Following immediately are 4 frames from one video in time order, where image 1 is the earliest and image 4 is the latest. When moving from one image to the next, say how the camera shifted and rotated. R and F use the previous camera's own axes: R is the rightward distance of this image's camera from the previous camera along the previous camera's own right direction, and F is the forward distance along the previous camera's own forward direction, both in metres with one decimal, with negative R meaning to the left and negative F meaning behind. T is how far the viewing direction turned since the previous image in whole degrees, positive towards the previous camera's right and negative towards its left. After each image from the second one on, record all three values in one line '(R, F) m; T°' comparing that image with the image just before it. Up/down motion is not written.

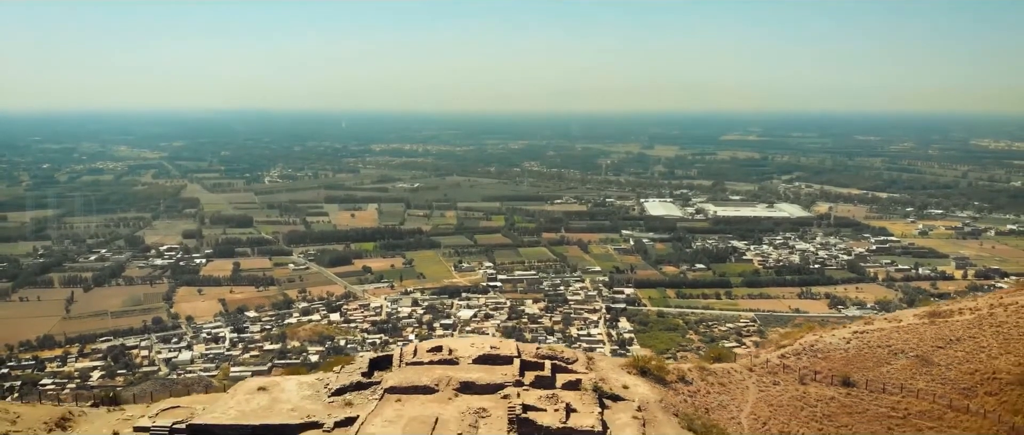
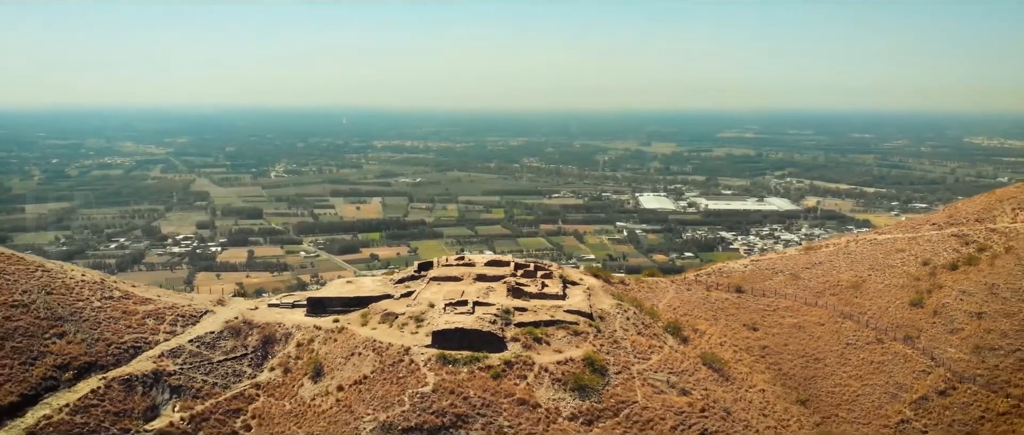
(+0.1, -7.5) m; 0°
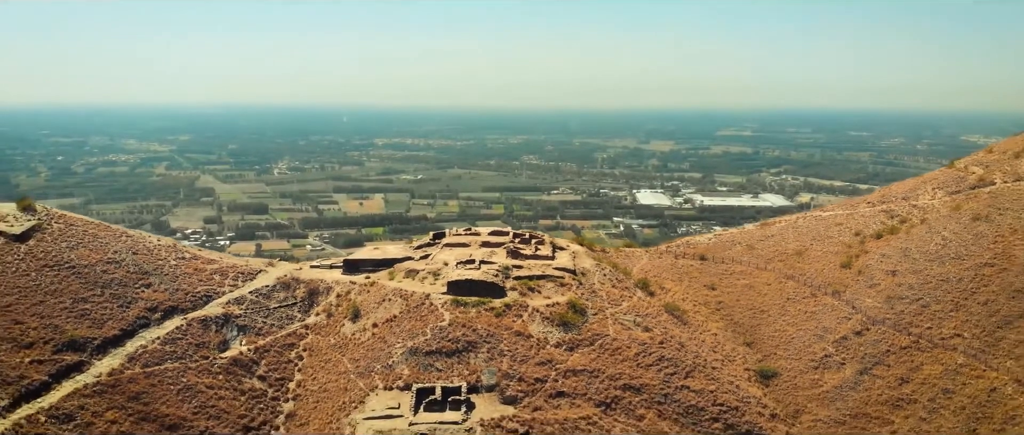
(0.0, -4.4) m; 0°
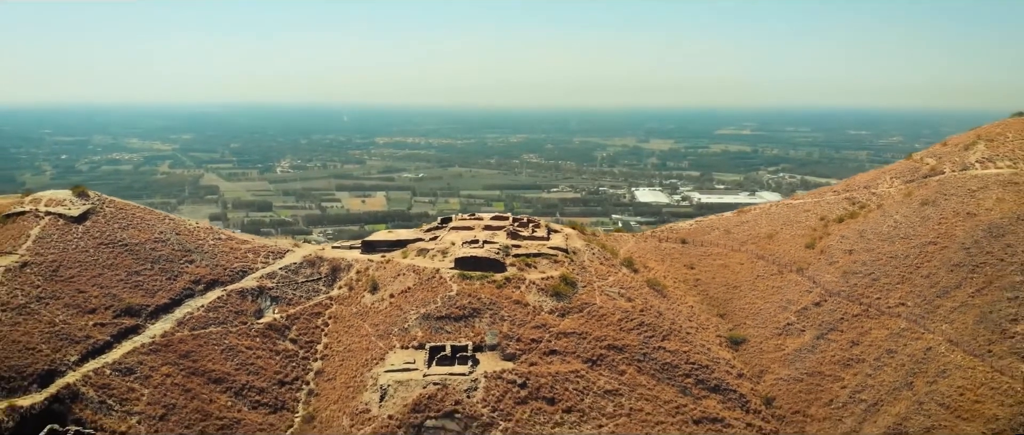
(0.0, -3.0) m; 0°
